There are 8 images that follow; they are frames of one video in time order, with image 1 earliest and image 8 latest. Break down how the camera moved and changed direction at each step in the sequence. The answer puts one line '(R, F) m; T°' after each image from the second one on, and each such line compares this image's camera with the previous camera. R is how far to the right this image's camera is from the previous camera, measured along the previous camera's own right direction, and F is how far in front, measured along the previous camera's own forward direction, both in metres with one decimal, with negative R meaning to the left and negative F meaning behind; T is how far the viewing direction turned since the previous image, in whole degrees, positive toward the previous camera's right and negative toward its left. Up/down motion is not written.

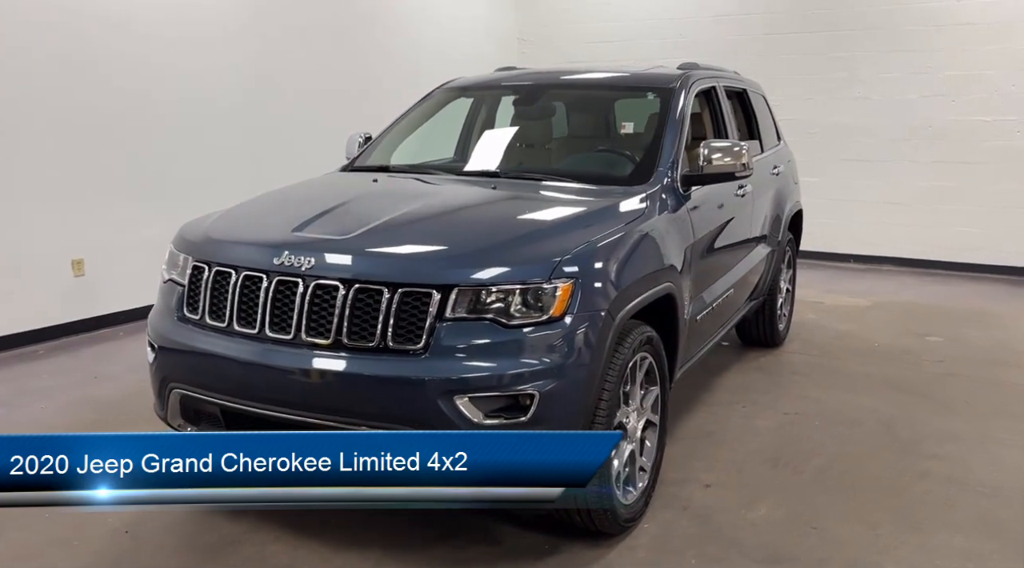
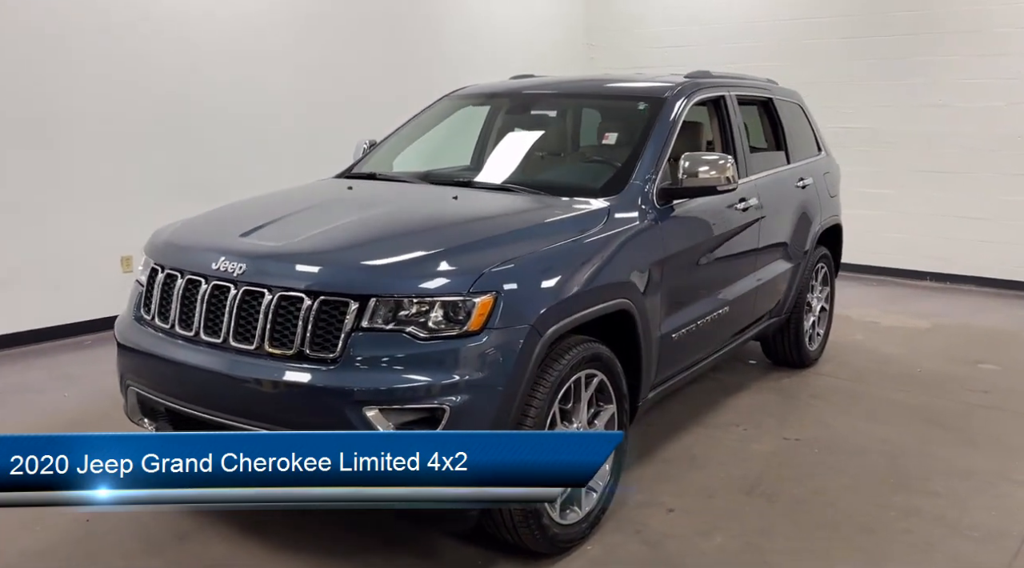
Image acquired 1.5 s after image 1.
(+0.5, +0.1) m; -7°
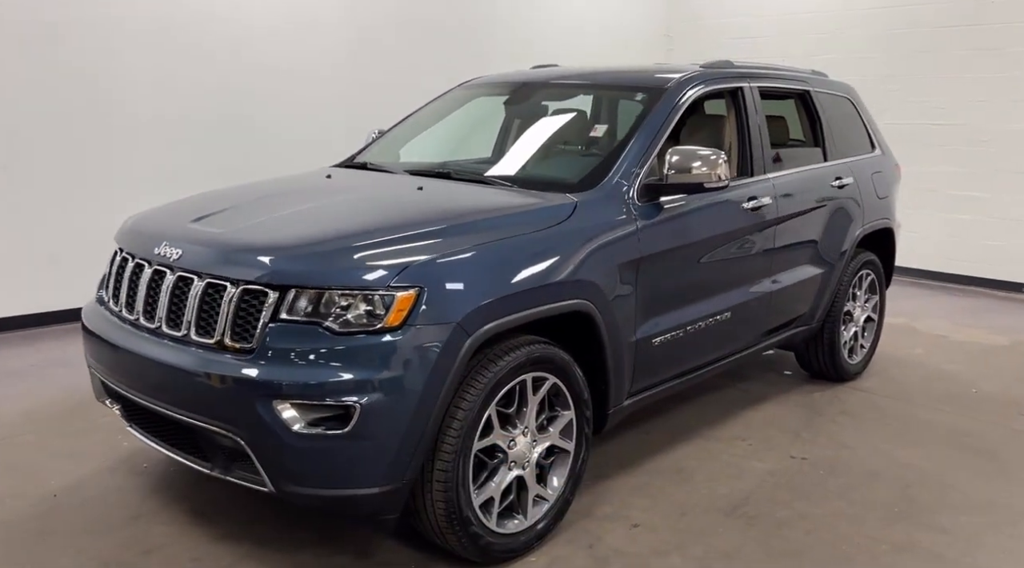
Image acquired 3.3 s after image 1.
(+0.5, +0.1) m; -7°
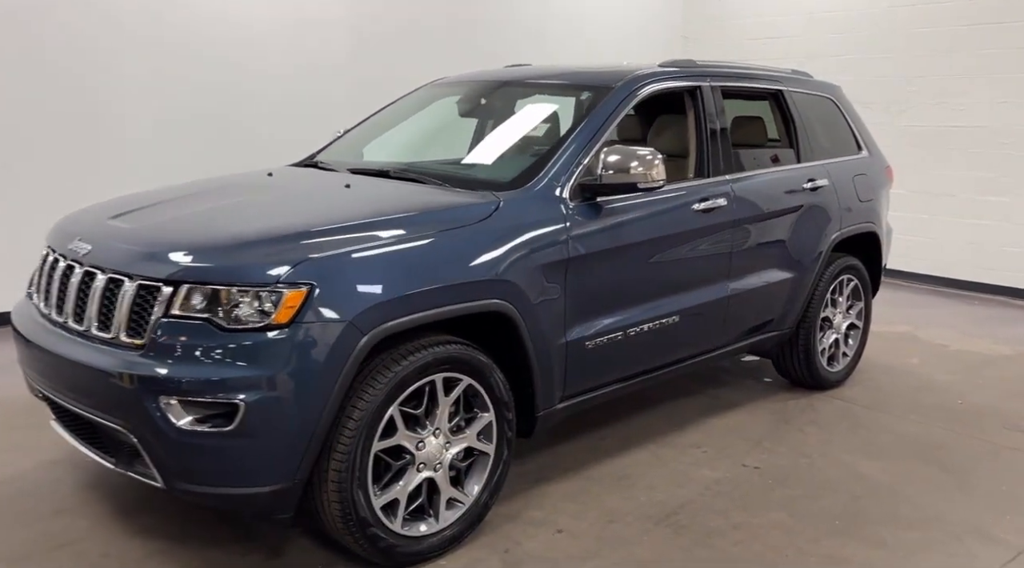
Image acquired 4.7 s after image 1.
(+0.4, +0.1) m; -3°
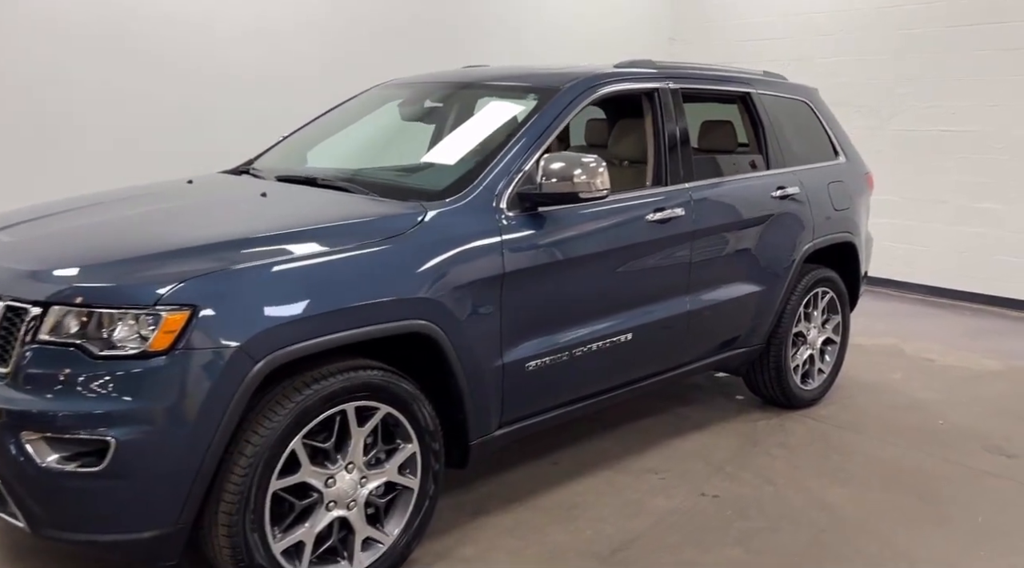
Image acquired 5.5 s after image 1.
(+0.2, +0.2) m; 0°
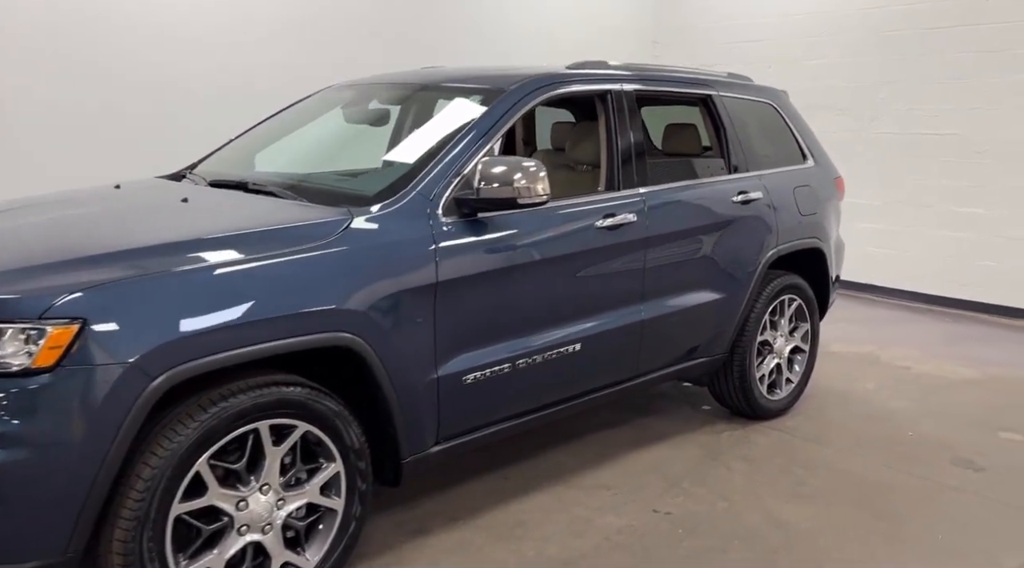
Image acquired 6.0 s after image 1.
(+0.2, +0.1) m; 0°
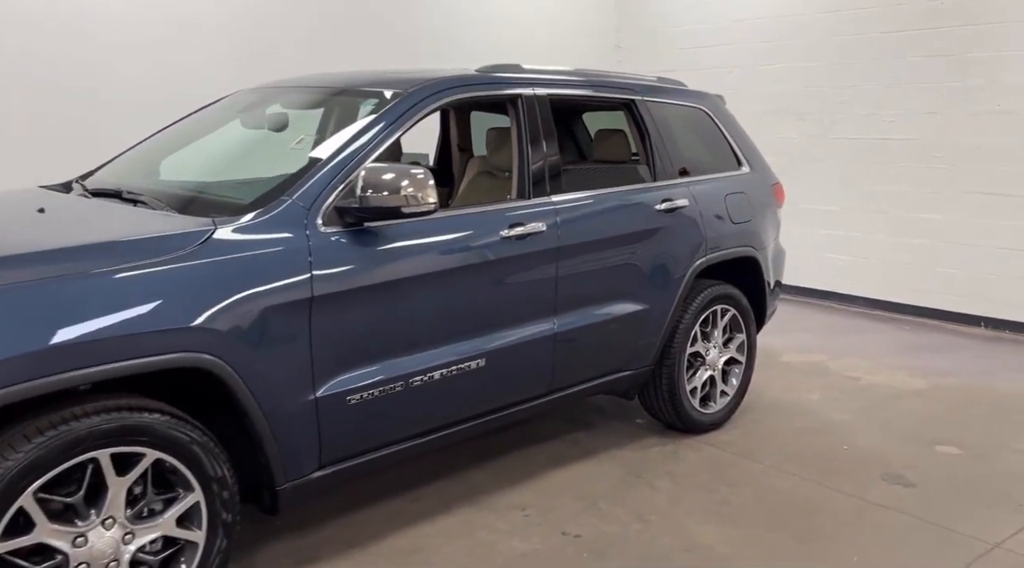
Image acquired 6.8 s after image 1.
(+0.3, +0.1) m; +1°
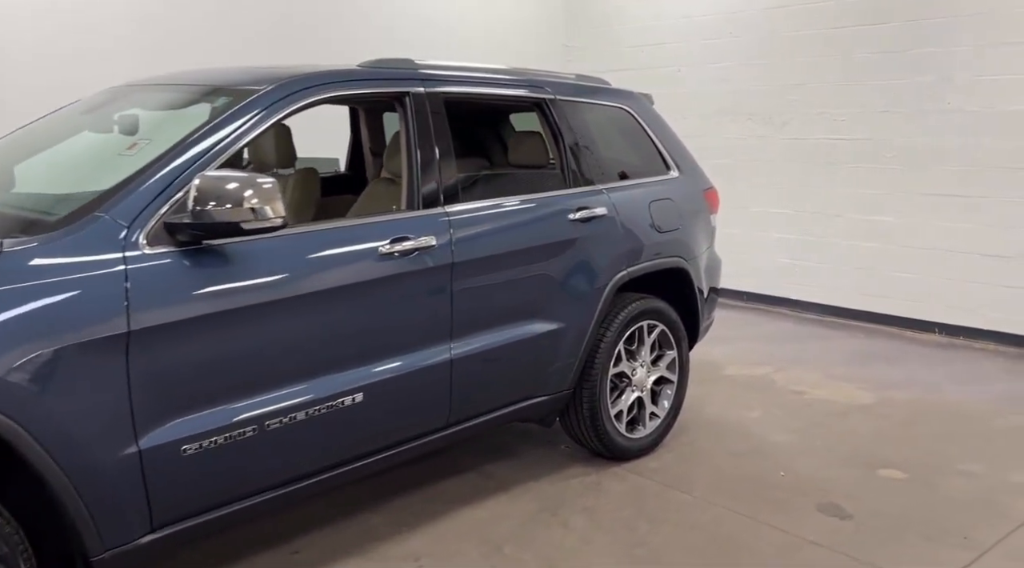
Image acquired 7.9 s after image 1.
(+0.3, +0.3) m; +2°
